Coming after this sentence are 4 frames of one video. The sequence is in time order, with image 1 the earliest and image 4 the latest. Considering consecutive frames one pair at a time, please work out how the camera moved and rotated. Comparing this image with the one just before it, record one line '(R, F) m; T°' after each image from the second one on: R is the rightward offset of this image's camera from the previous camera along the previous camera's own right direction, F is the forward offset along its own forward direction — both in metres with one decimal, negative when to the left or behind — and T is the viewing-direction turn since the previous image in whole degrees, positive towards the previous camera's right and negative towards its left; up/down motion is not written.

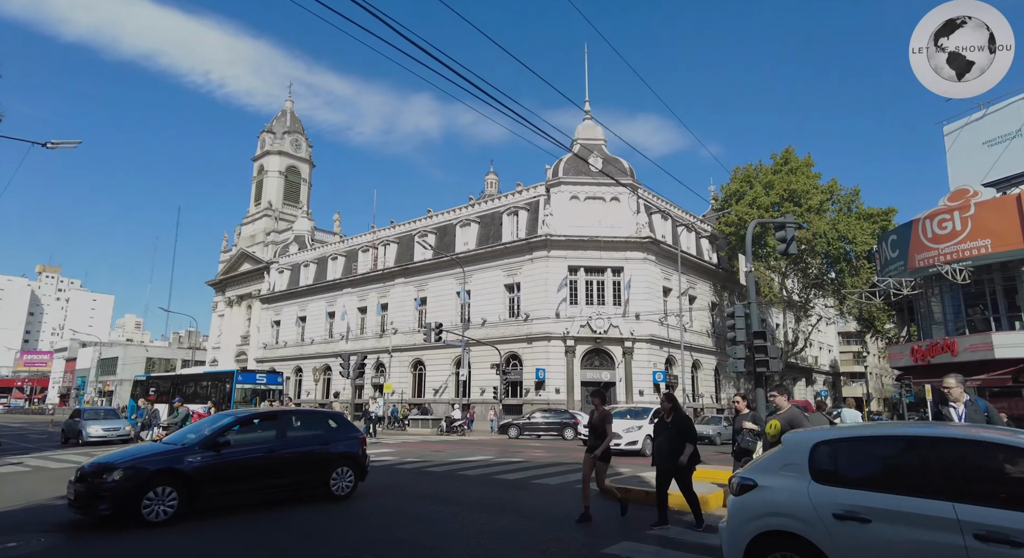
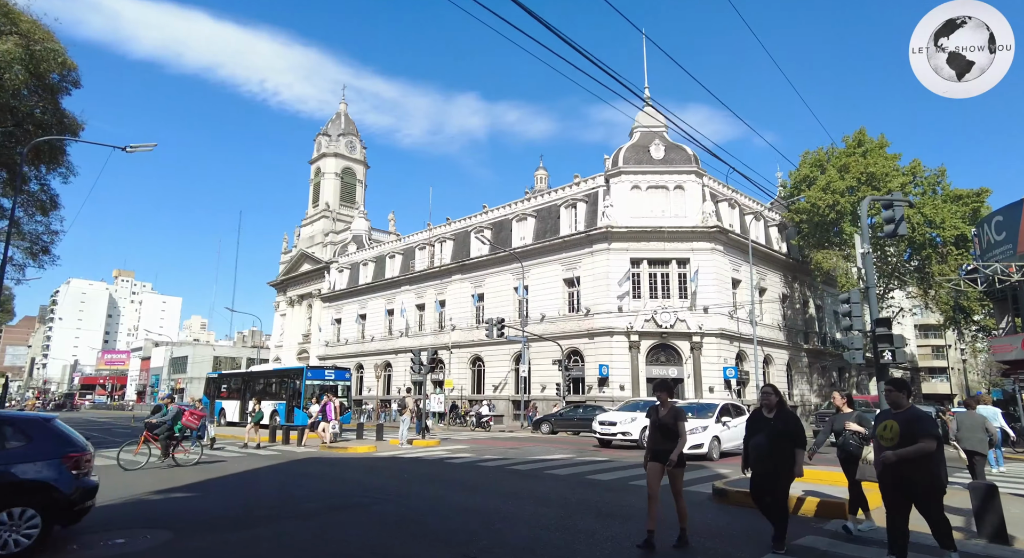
(-0.6, +0.6) m; -5°
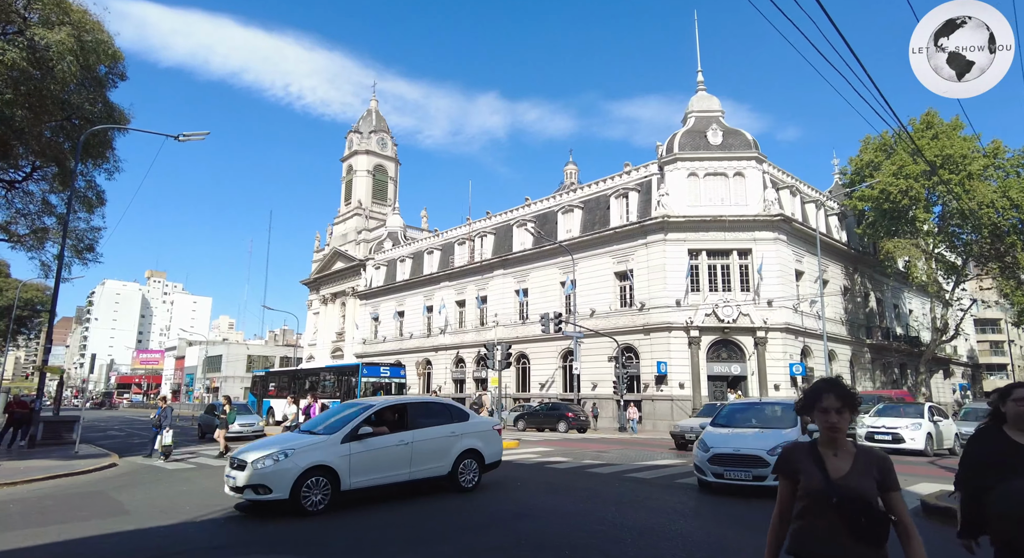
(-1.6, +1.3) m; -2°
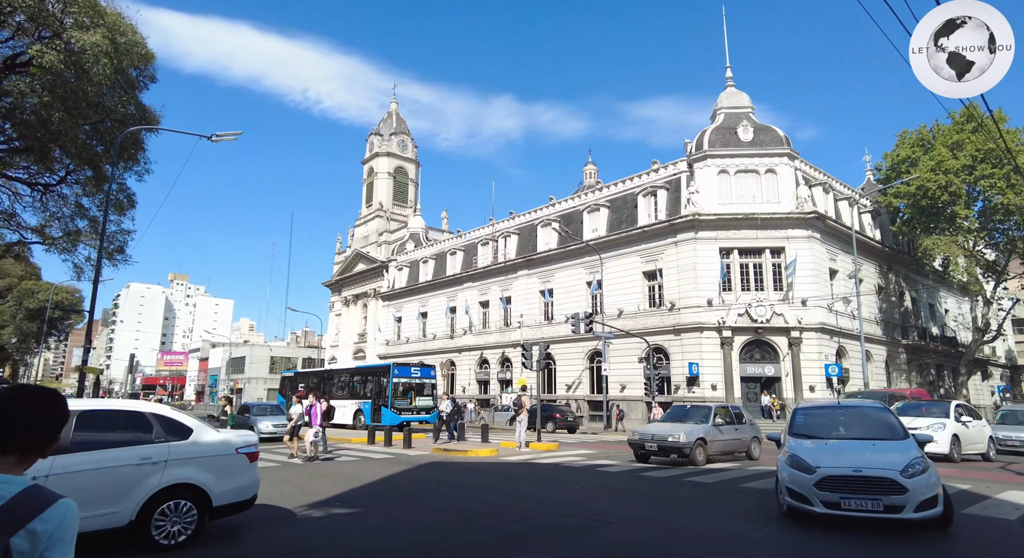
(-0.6, +0.3) m; -2°
